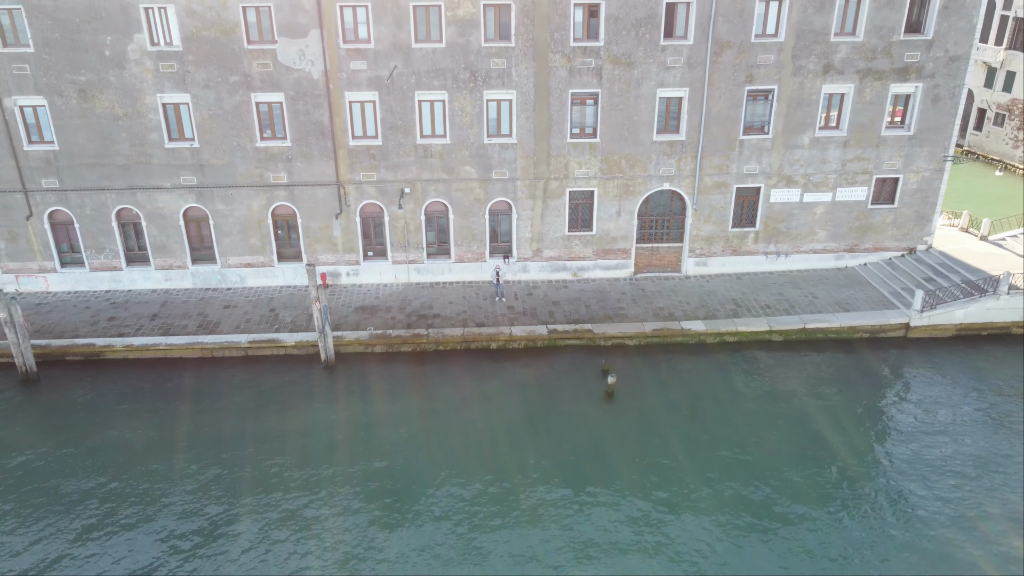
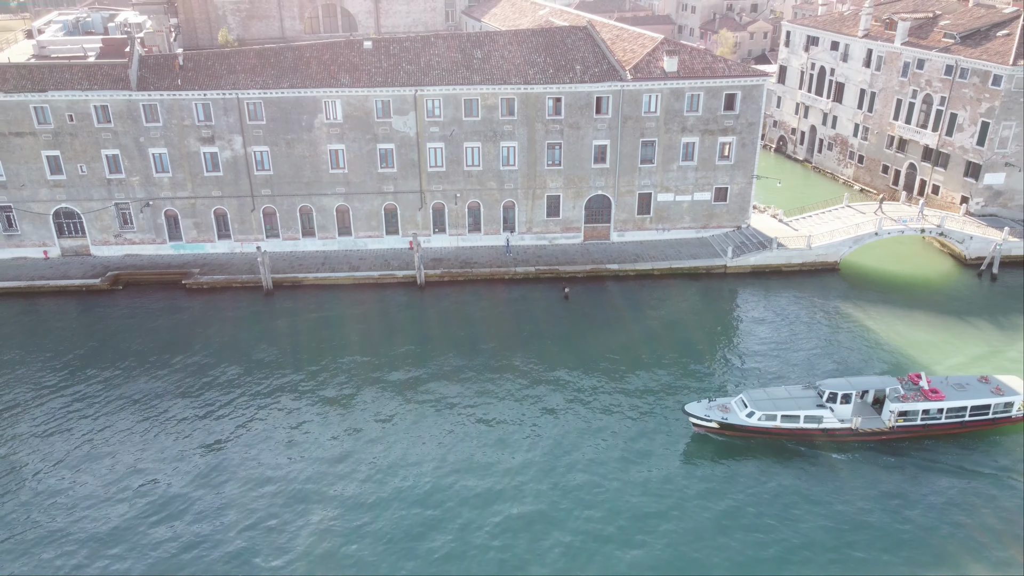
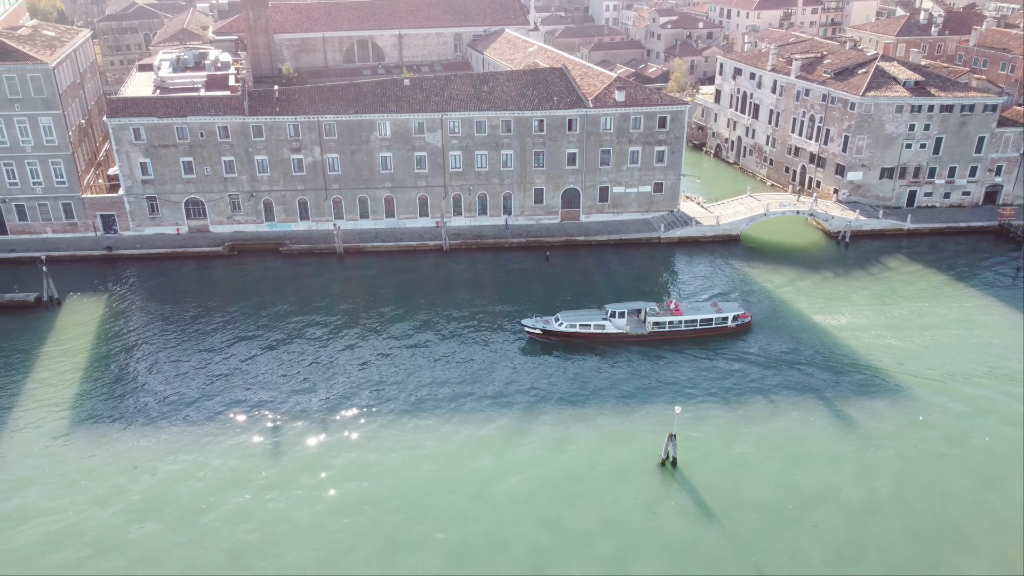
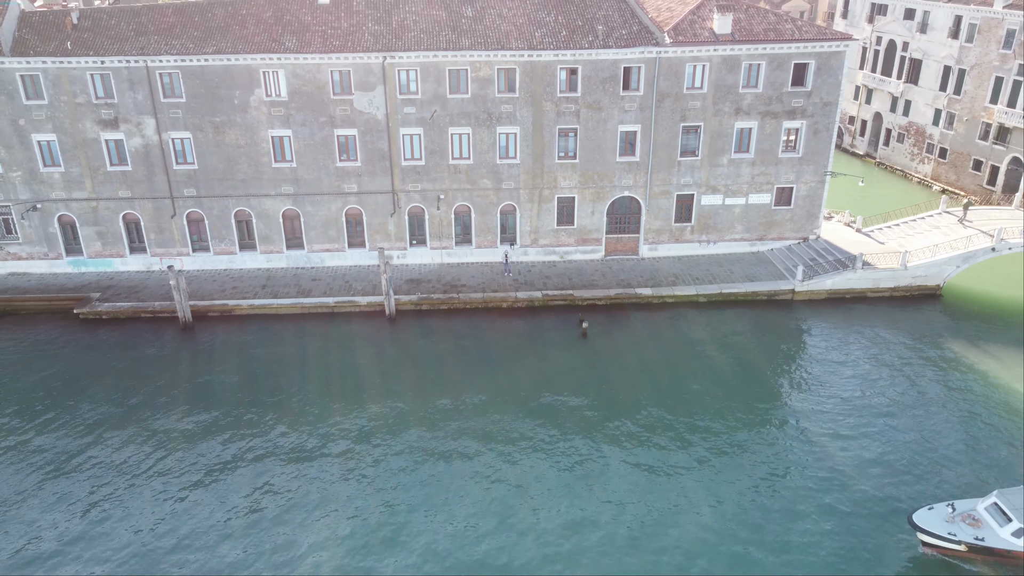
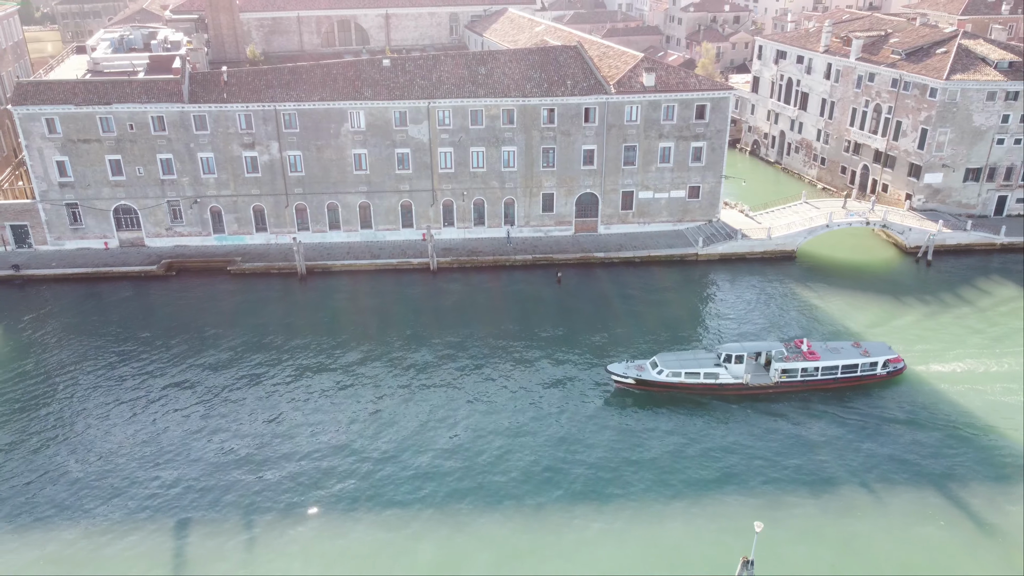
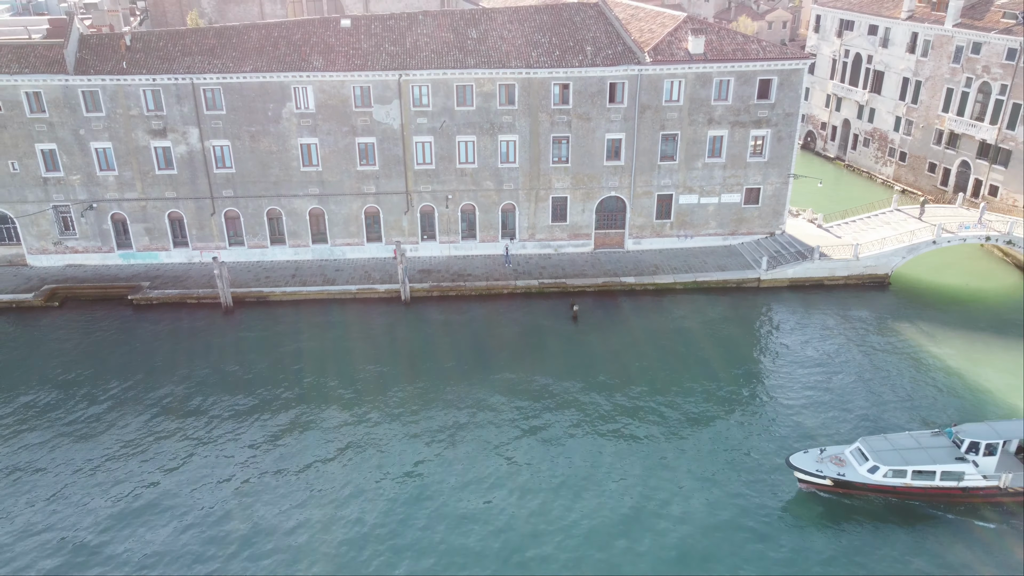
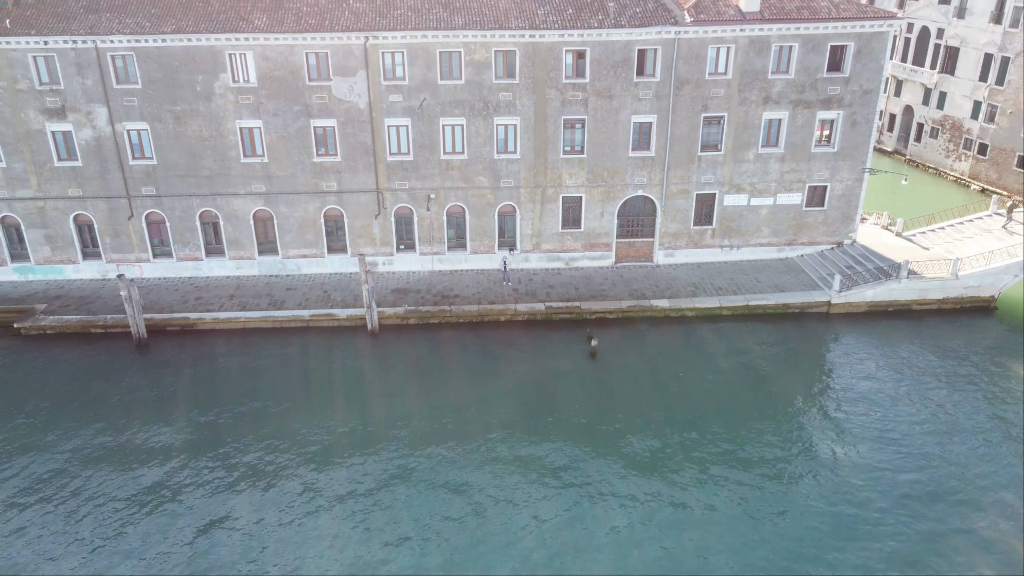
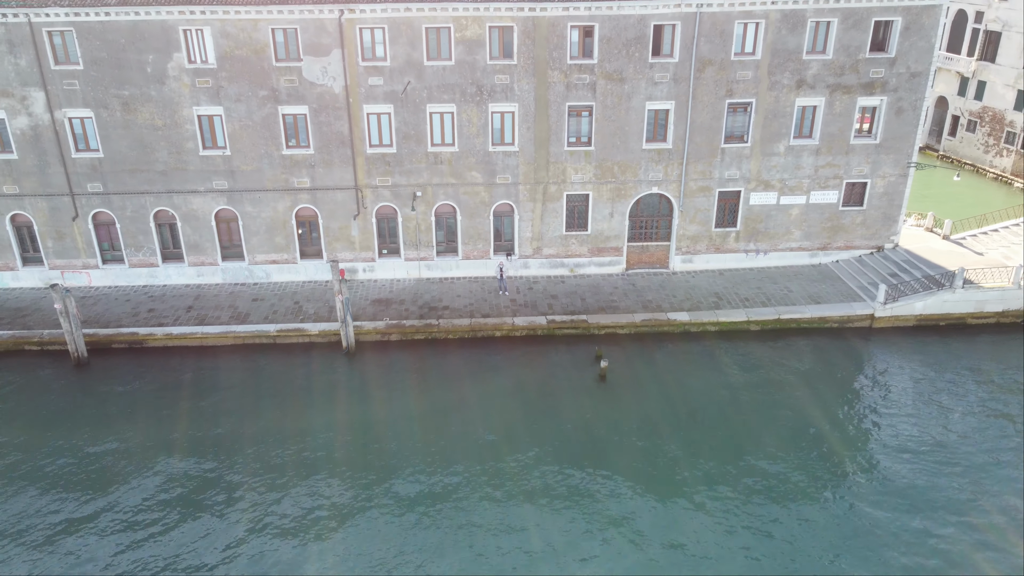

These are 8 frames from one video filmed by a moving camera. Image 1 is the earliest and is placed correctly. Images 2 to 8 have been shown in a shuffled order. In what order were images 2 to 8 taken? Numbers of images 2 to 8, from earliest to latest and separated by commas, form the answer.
8, 7, 4, 6, 2, 5, 3
